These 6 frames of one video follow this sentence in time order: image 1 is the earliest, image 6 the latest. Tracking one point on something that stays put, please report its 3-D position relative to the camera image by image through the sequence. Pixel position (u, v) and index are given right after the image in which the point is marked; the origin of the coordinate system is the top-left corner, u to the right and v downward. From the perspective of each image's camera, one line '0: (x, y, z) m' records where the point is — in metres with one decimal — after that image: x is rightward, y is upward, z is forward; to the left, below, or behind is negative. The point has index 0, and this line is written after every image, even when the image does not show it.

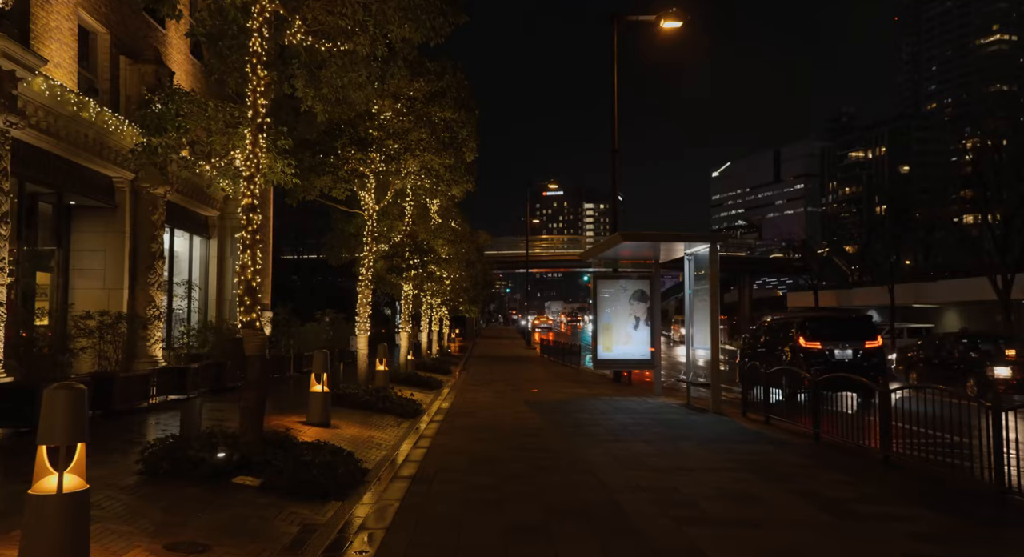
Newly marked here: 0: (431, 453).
0: (-1.2, -2.6, +10.5) m
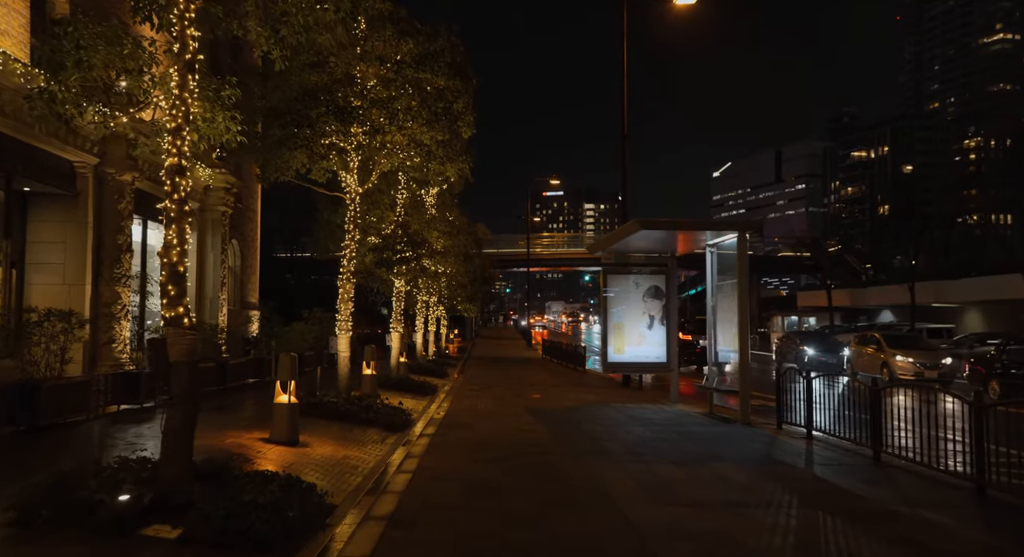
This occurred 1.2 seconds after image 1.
0: (-1.2, -2.4, +8.6) m
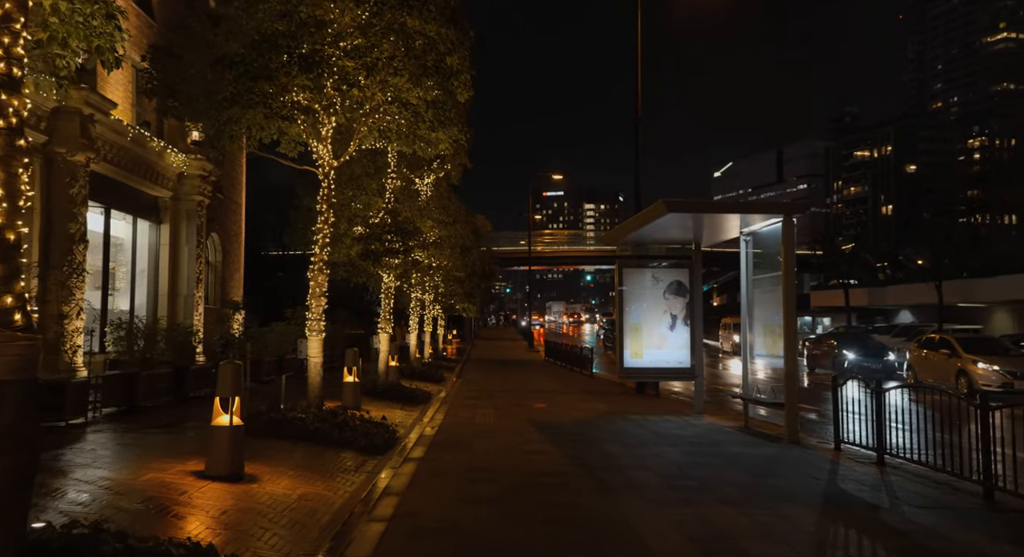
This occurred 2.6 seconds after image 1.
0: (-1.1, -2.3, +6.5) m
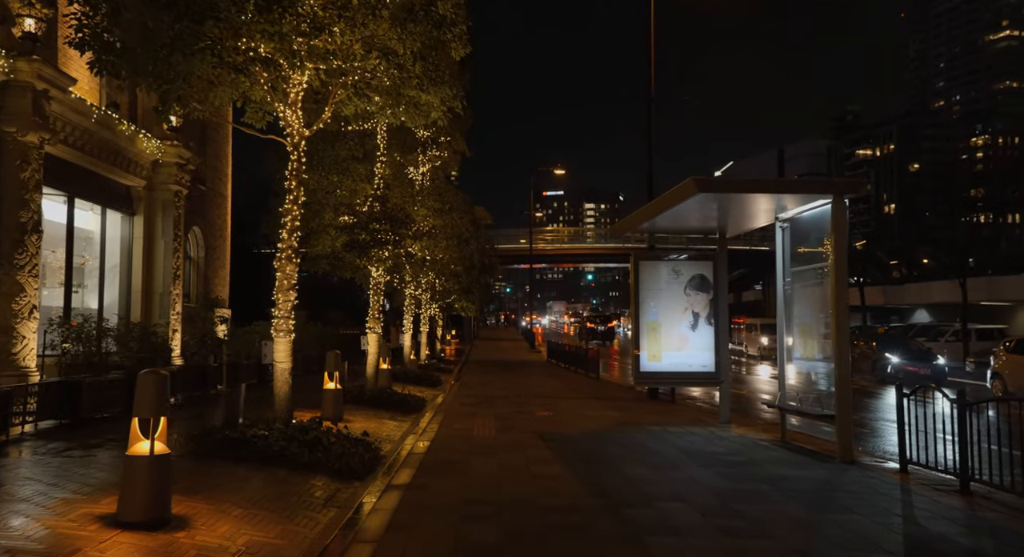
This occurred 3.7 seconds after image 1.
0: (-1.0, -2.2, +4.8) m
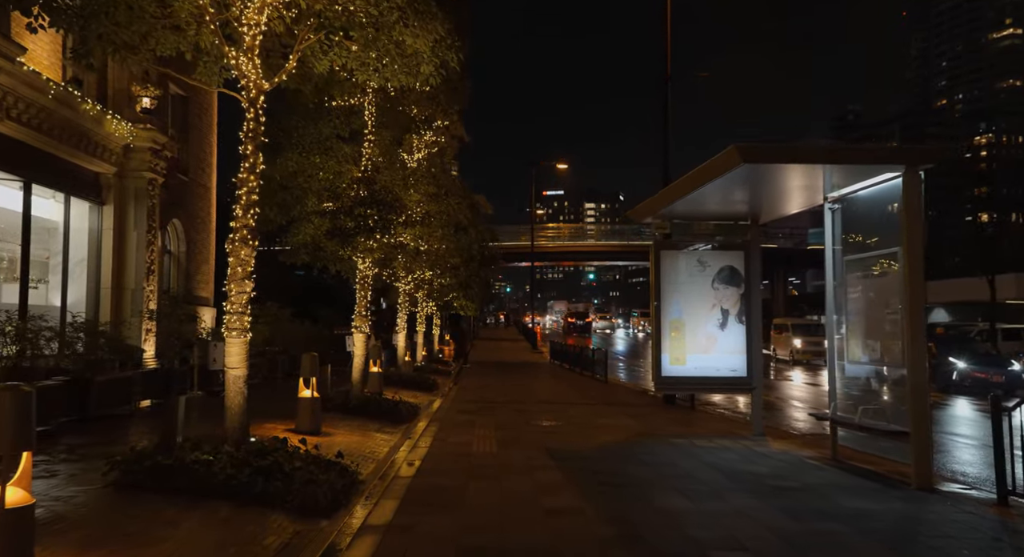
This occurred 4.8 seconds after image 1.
0: (-0.9, -2.0, +3.0) m
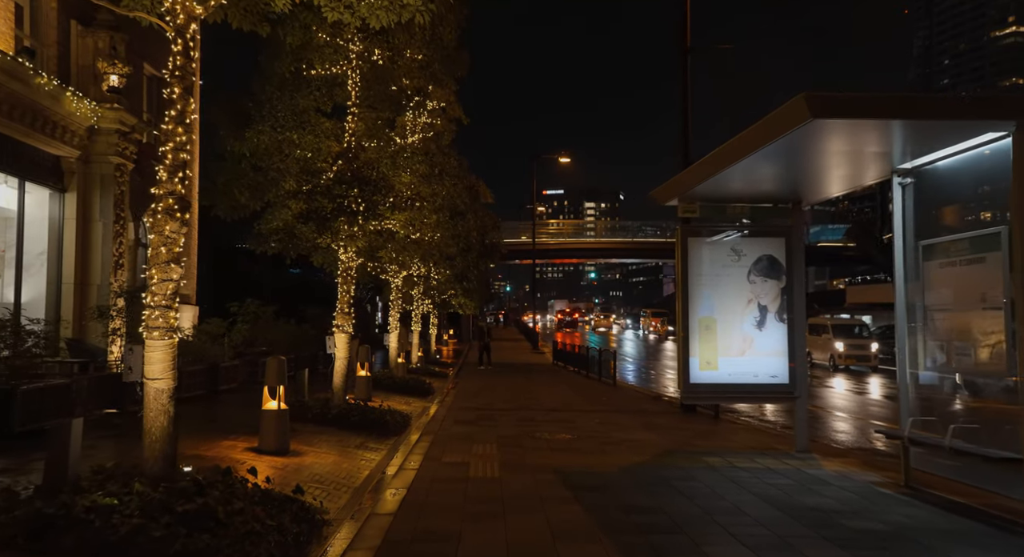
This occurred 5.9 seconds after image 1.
0: (-0.9, -1.9, +1.3) m
